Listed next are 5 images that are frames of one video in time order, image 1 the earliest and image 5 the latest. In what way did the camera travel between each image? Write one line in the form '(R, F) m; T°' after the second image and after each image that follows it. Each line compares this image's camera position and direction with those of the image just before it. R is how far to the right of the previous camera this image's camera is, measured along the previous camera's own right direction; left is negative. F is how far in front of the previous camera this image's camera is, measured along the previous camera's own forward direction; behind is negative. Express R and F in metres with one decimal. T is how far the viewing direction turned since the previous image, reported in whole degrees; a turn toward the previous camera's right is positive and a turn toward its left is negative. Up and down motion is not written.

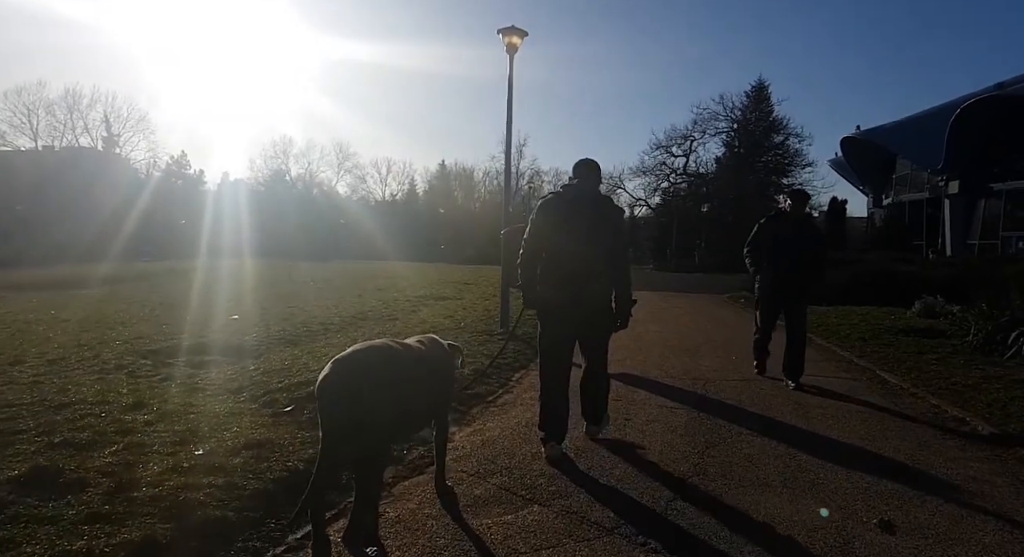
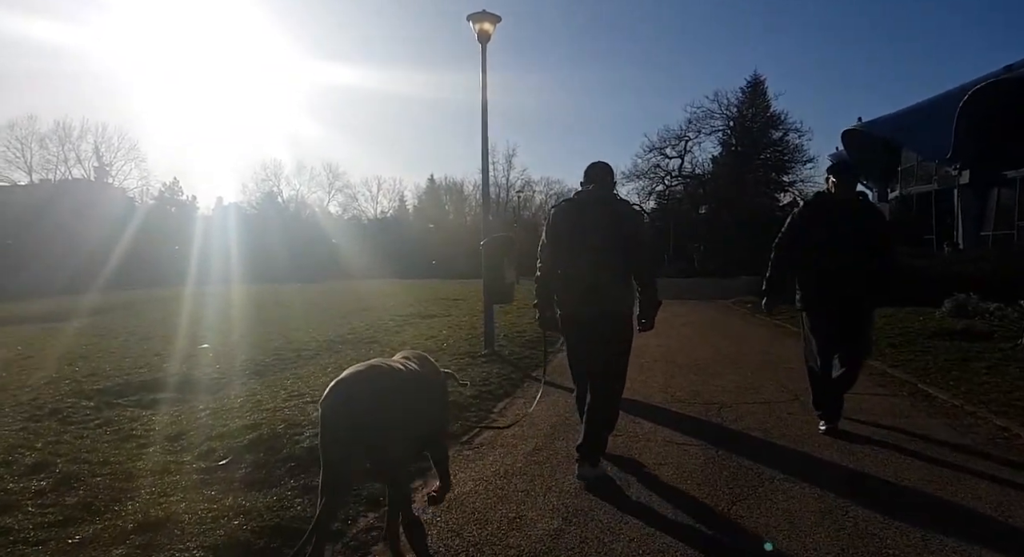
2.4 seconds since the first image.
(+0.2, +0.8) m; 0°
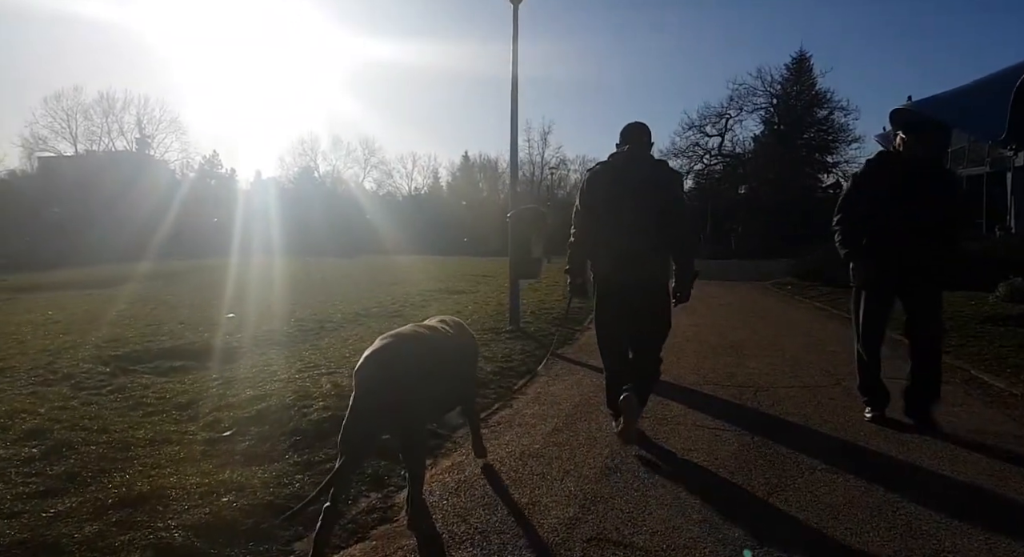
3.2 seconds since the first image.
(+0.1, +0.4) m; -3°
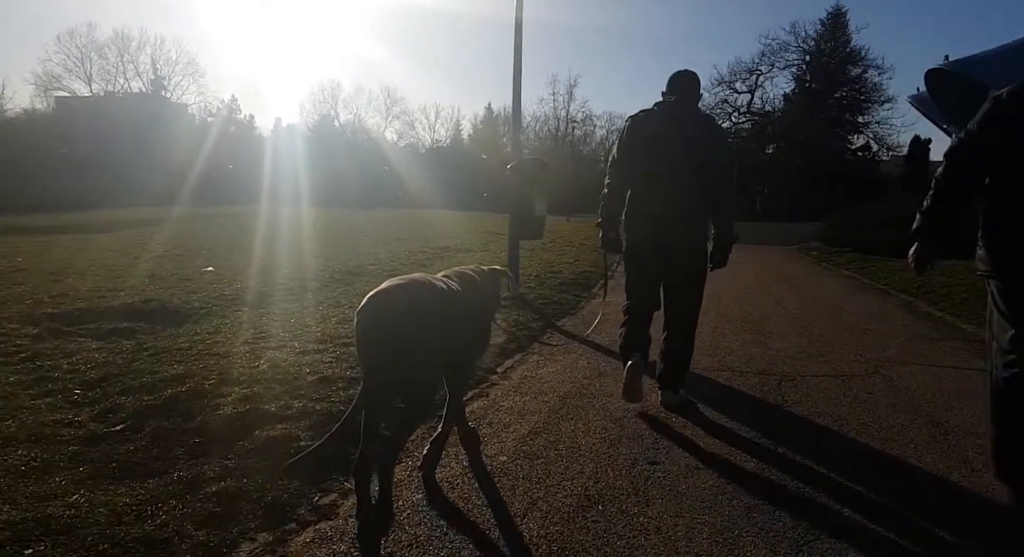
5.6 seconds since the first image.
(+0.3, +1.0) m; -2°
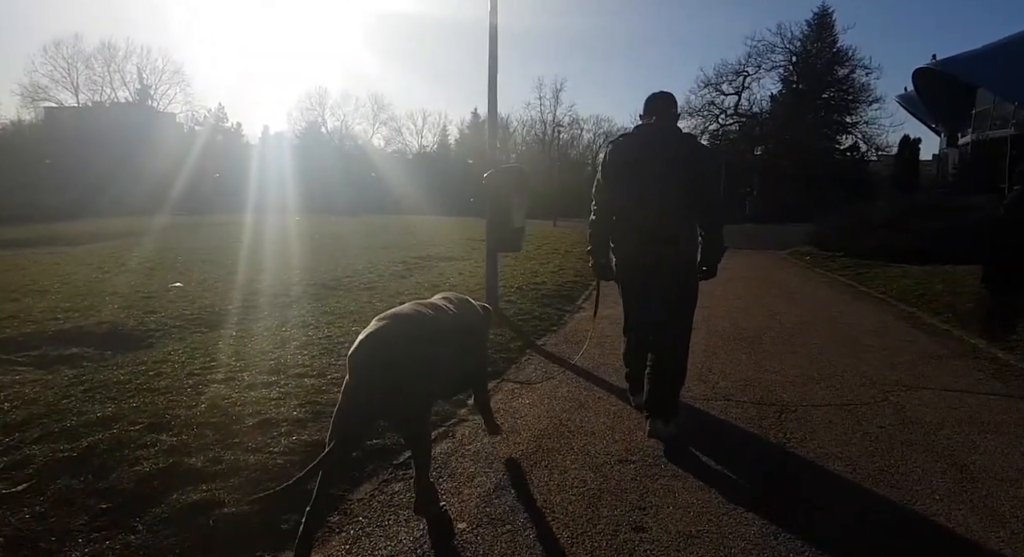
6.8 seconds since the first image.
(+0.2, +0.4) m; +1°
